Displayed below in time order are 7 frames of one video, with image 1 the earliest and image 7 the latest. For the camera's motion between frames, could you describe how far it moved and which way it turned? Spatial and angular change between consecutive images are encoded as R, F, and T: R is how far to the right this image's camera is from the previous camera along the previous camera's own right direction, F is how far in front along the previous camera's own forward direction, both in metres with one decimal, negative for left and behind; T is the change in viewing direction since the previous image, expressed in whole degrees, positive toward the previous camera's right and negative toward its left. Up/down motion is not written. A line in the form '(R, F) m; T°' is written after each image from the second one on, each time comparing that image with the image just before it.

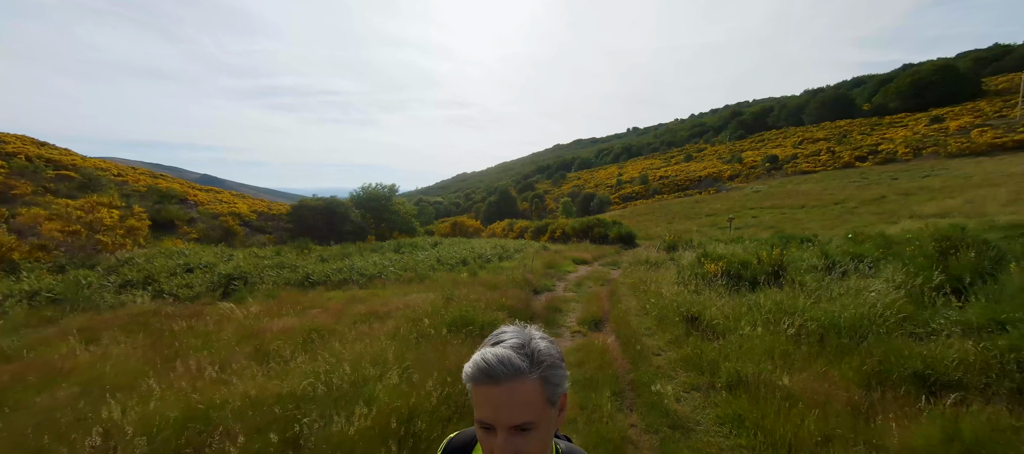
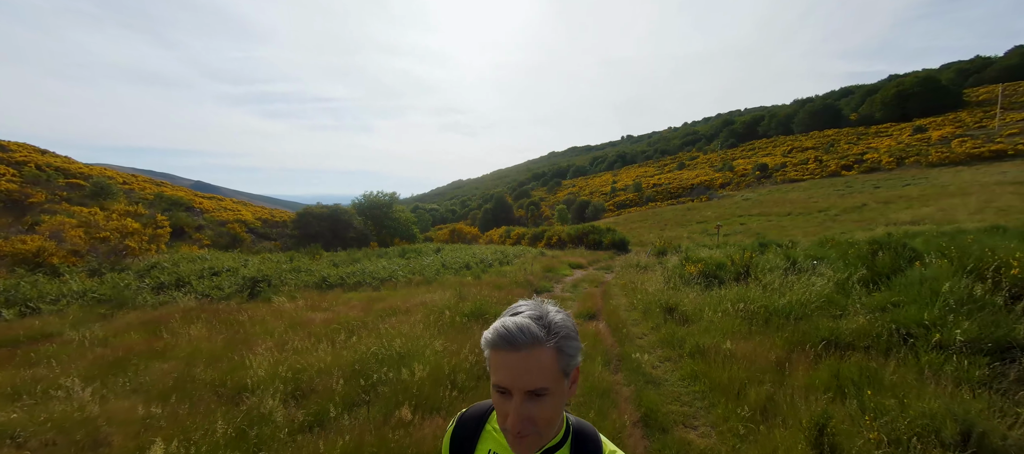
(-0.2, -1.2) m; +1°
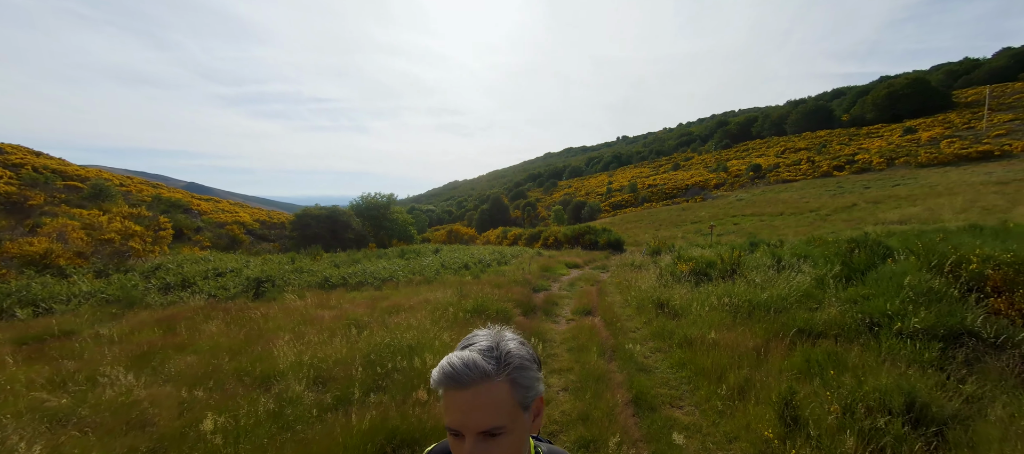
(-0.1, -0.4) m; +1°
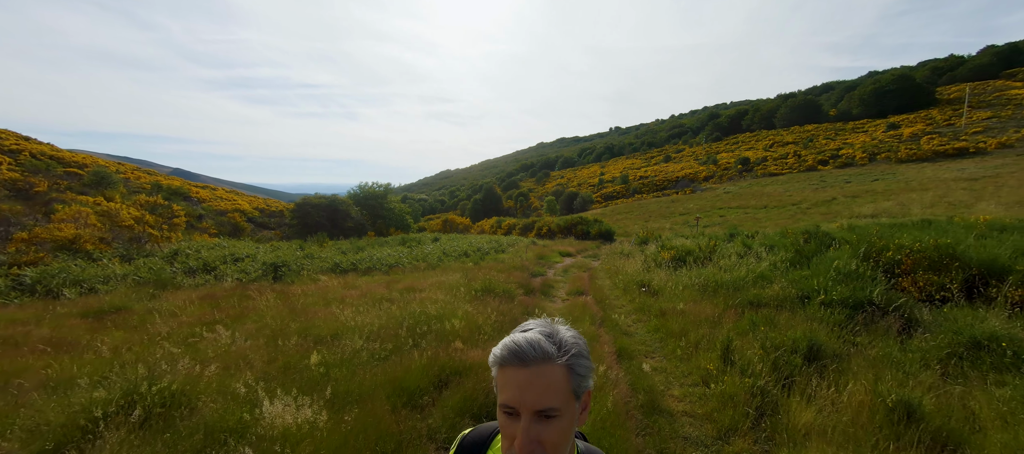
(-0.3, -1.2) m; +1°
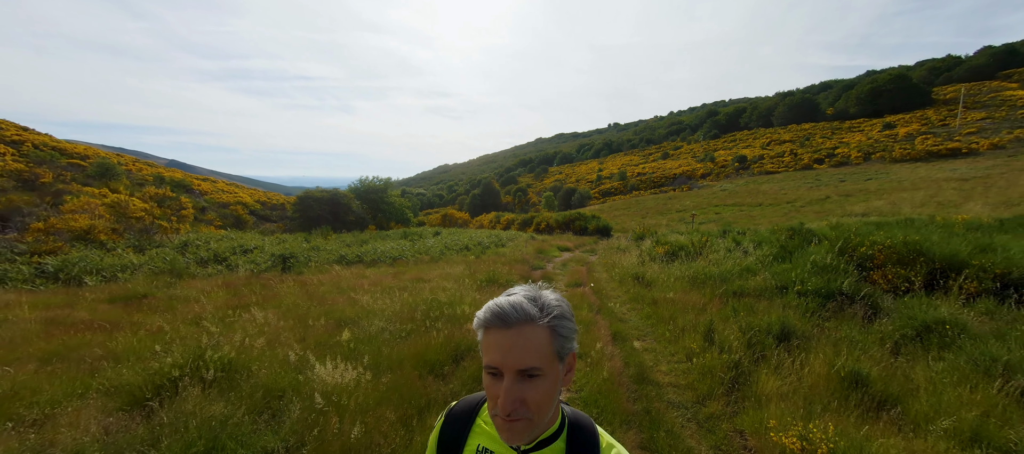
(-0.1, -0.5) m; 0°
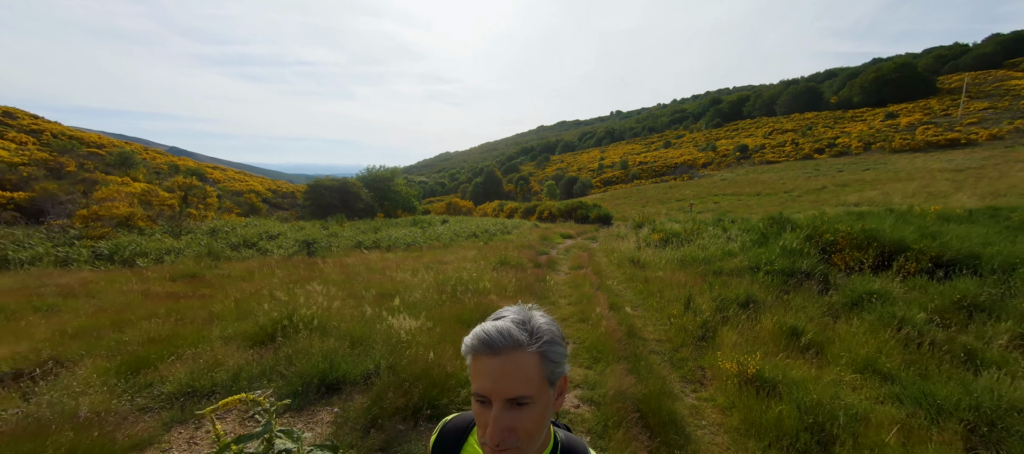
(-0.2, -1.1) m; 0°
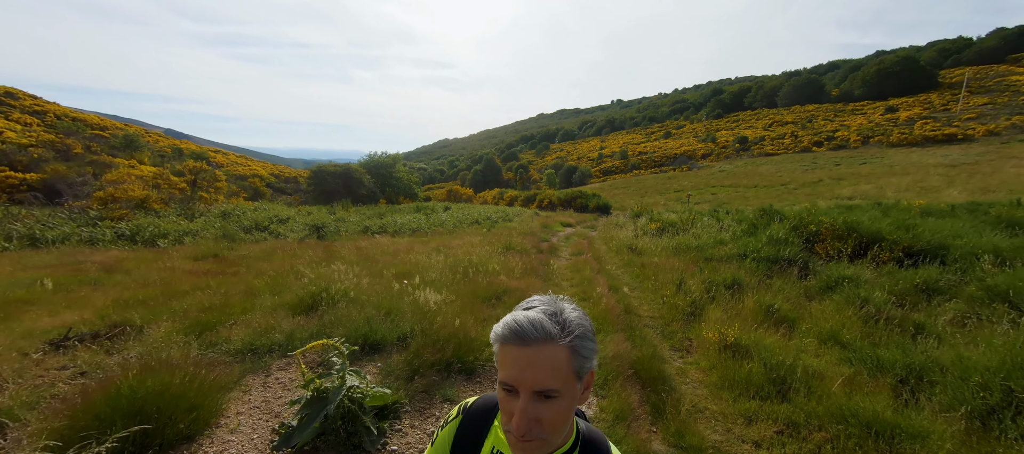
(-0.2, -0.6) m; 0°
